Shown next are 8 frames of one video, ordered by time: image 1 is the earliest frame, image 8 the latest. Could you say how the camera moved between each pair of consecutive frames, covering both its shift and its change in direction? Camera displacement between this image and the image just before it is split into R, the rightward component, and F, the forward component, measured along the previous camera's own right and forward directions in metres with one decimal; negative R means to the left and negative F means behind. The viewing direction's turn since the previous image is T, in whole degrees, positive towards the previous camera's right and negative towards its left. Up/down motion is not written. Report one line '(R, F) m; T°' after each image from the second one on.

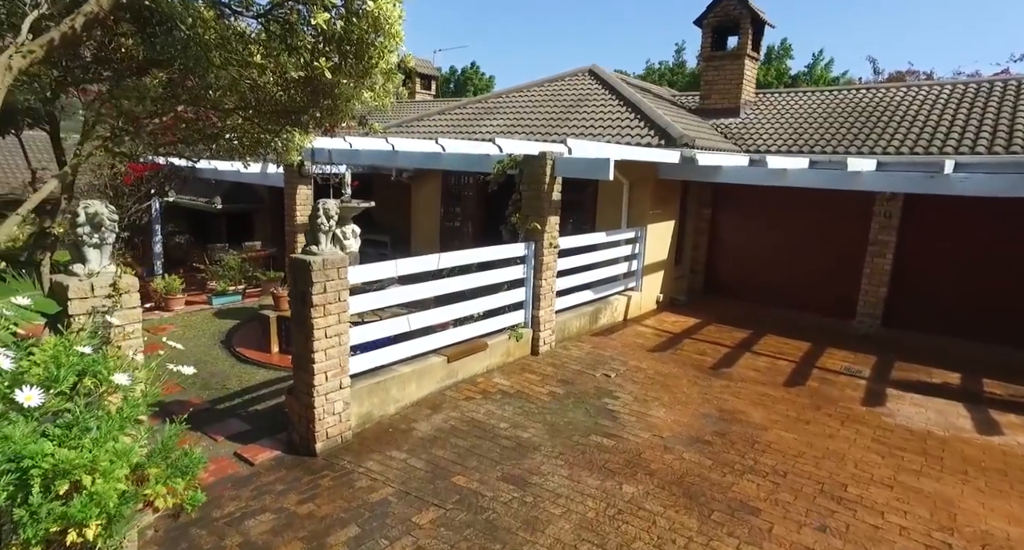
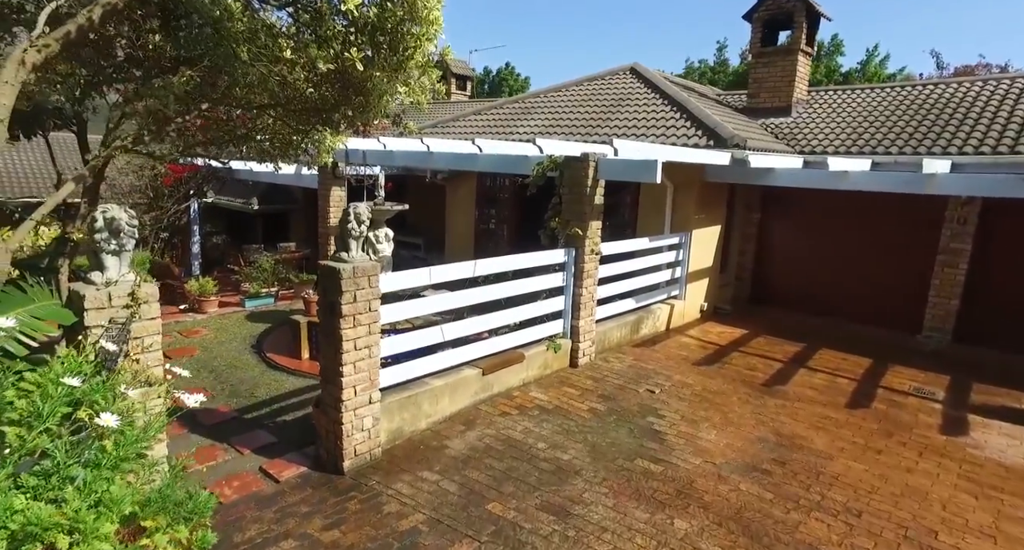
(-0.1, +0.3) m; -3°
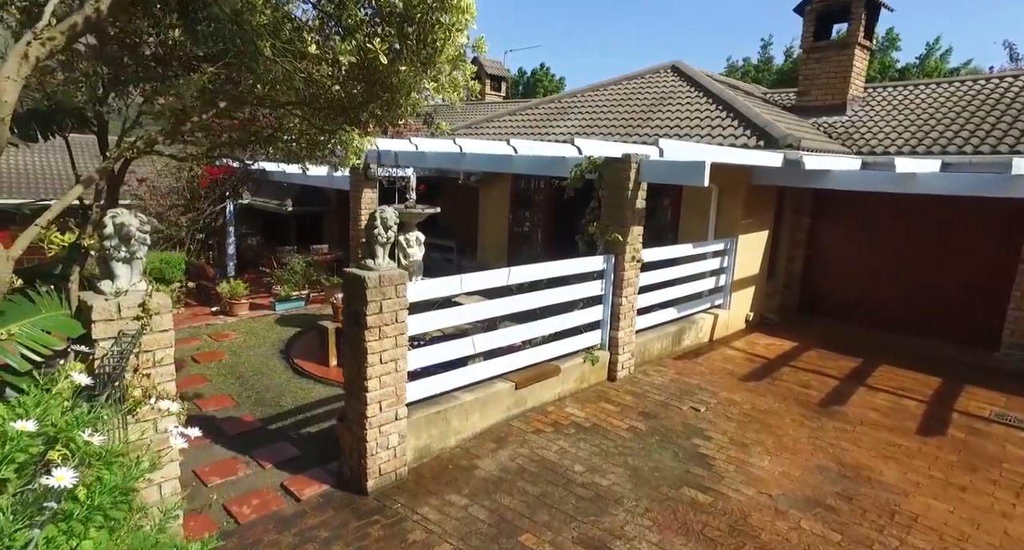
(0.0, +0.3) m; -3°
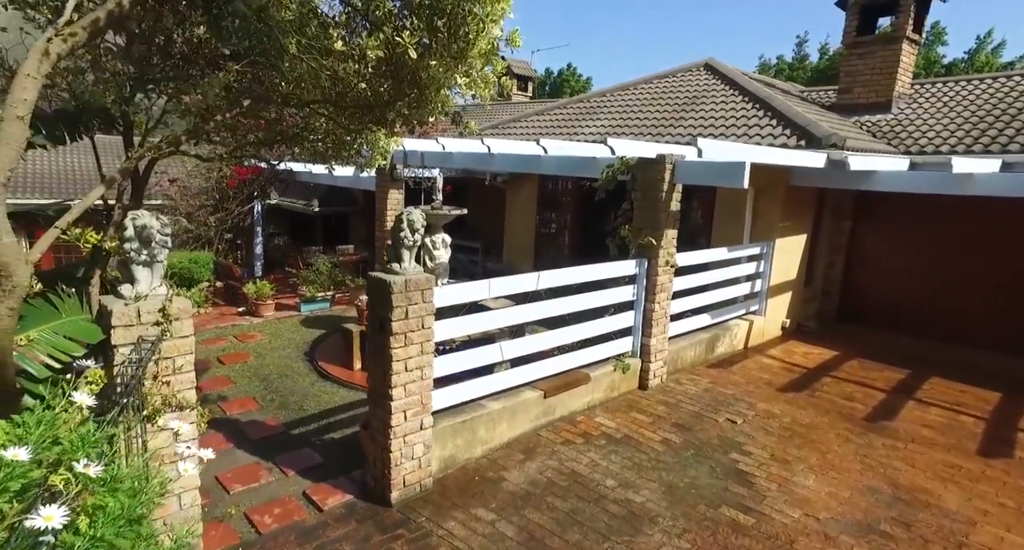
(0.0, +0.2) m; -2°
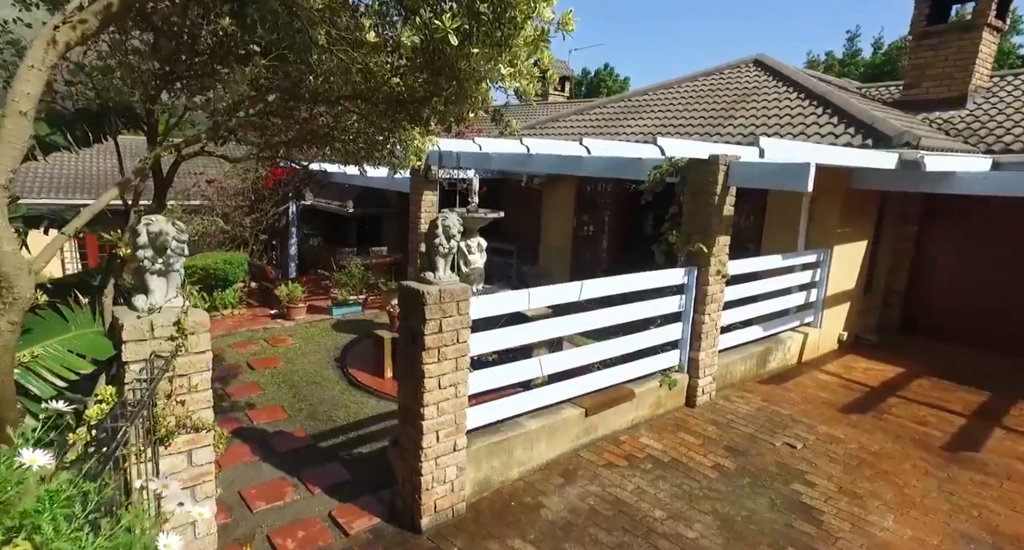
(-0.1, +0.3) m; -3°
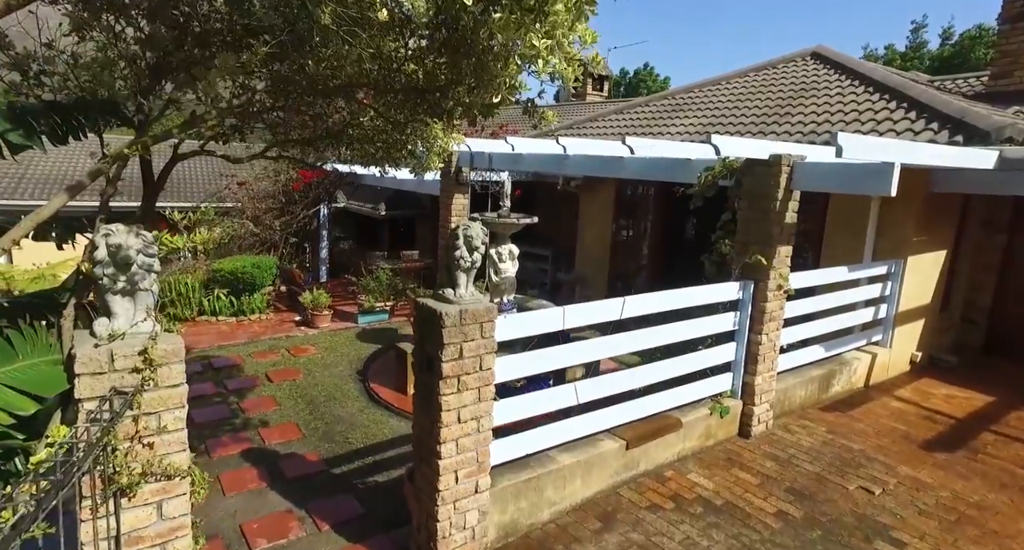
(0.0, +0.5) m; -3°
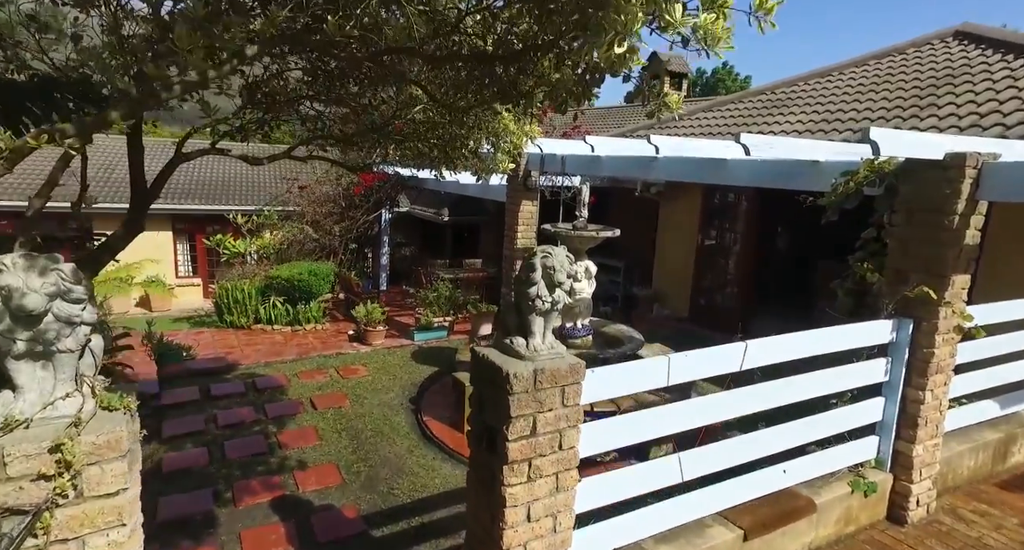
(-0.1, +0.9) m; -6°
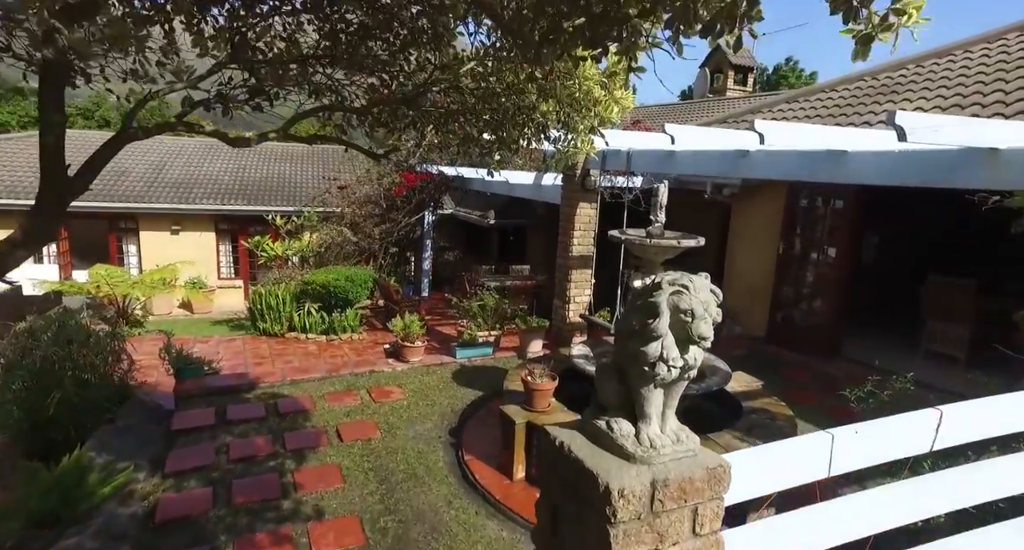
(-0.1, +0.9) m; -4°
